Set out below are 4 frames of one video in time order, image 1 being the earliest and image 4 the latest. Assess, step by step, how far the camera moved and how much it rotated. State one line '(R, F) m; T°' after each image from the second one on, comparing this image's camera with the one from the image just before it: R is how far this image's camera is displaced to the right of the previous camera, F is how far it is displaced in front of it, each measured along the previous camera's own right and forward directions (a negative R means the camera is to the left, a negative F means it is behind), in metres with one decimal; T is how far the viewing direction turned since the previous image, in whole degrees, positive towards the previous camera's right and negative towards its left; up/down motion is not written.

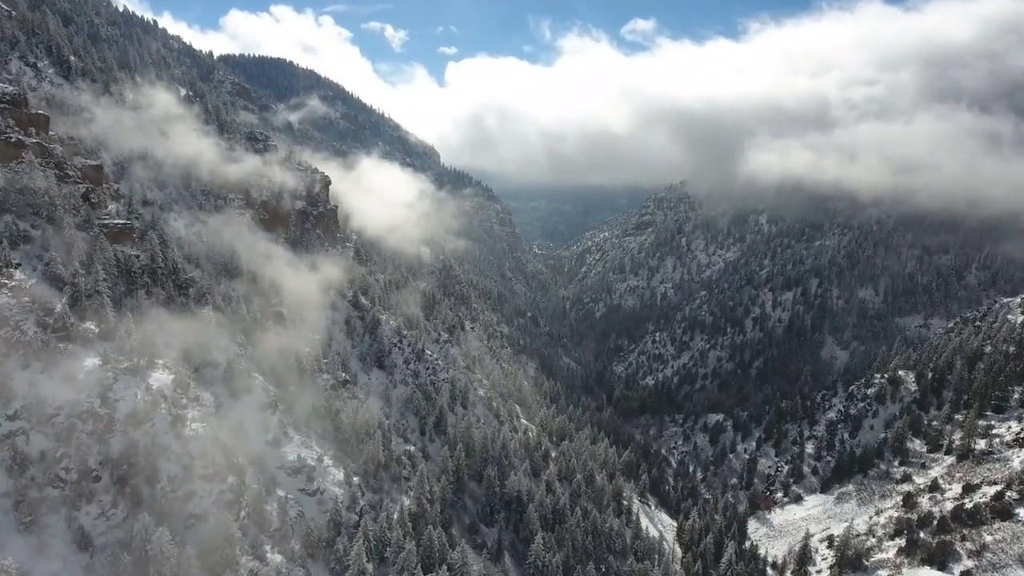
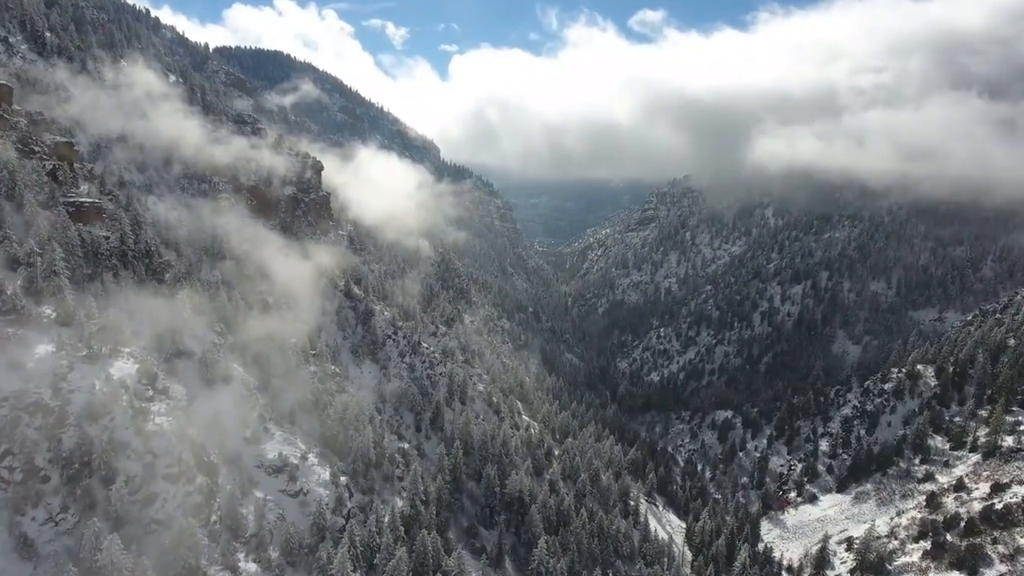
(0.0, +8.0) m; 0°
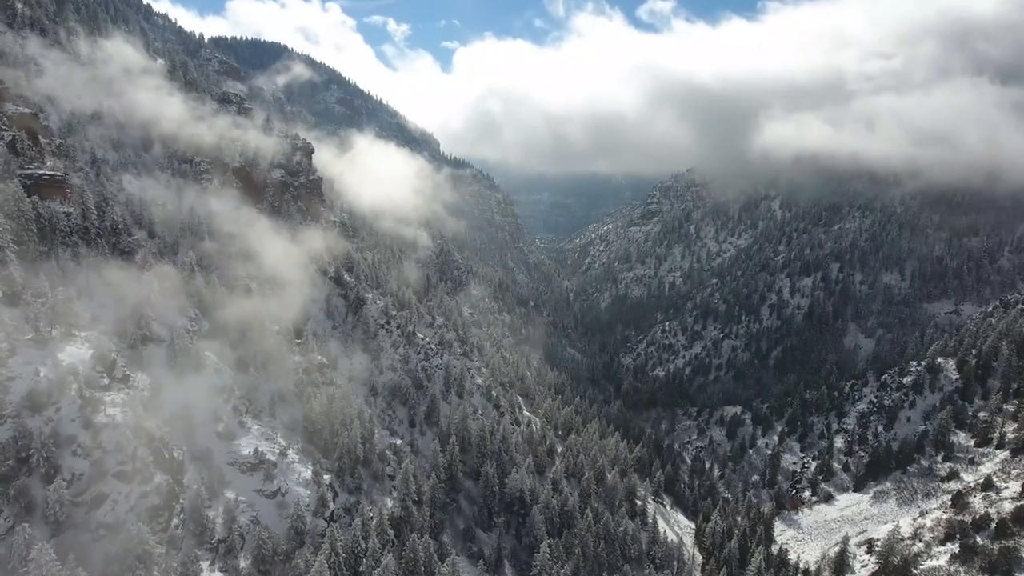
(+0.2, +8.2) m; 0°
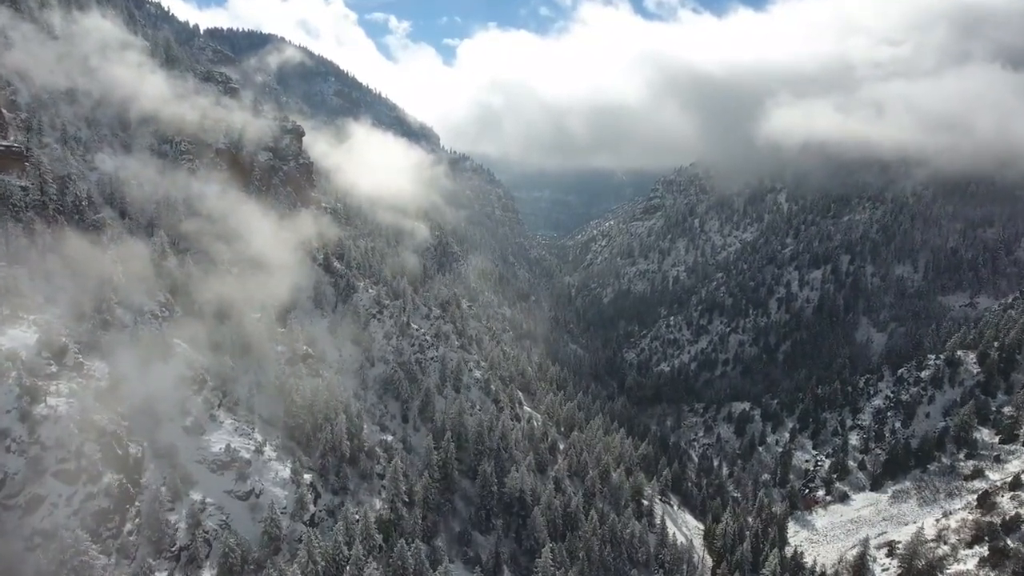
(+0.3, +7.5) m; 0°
